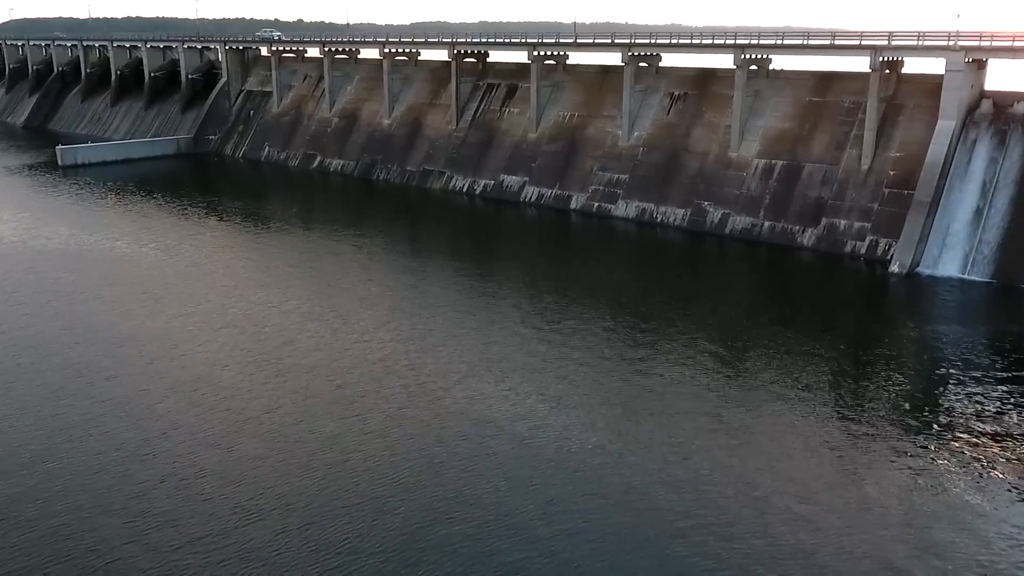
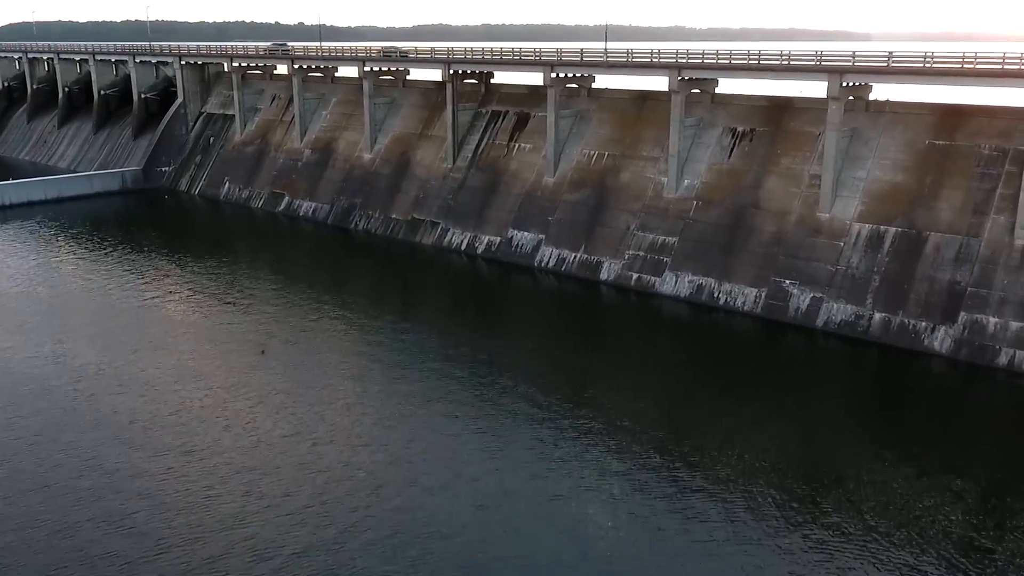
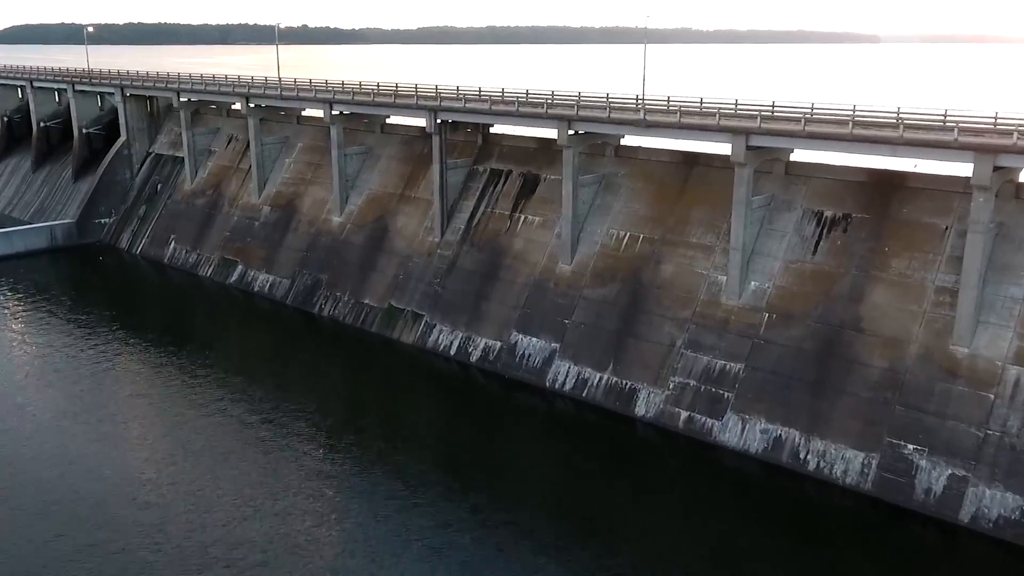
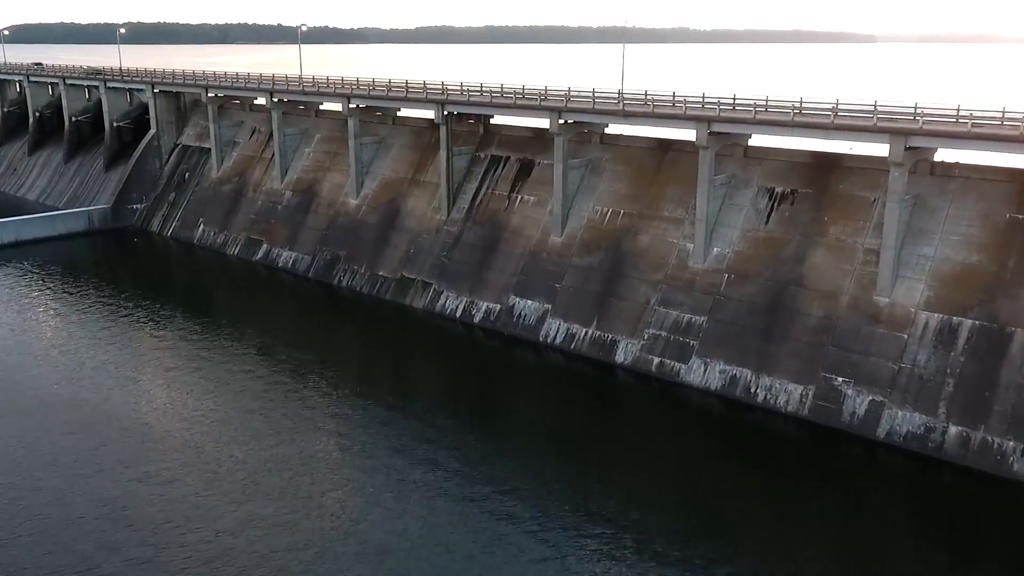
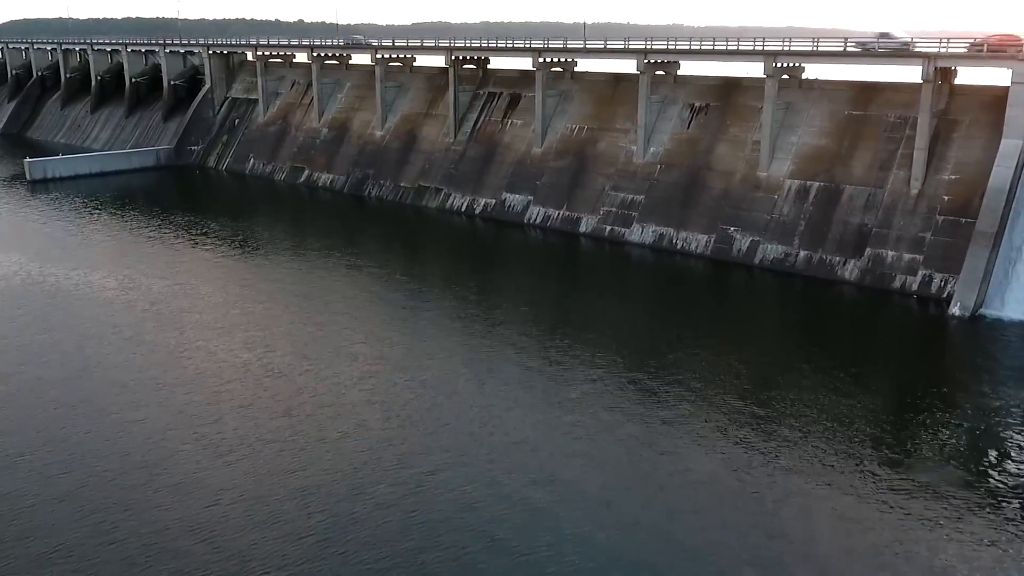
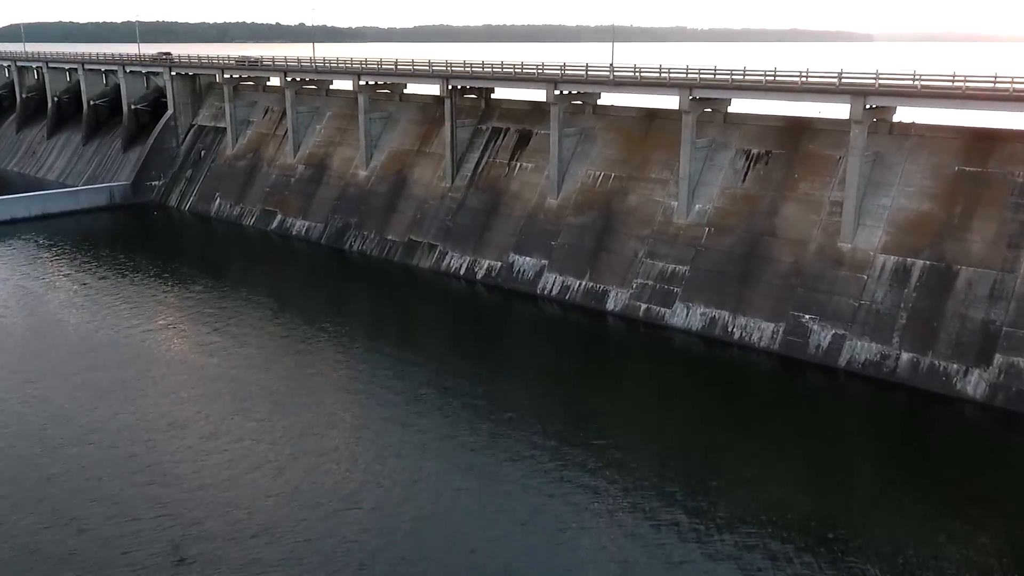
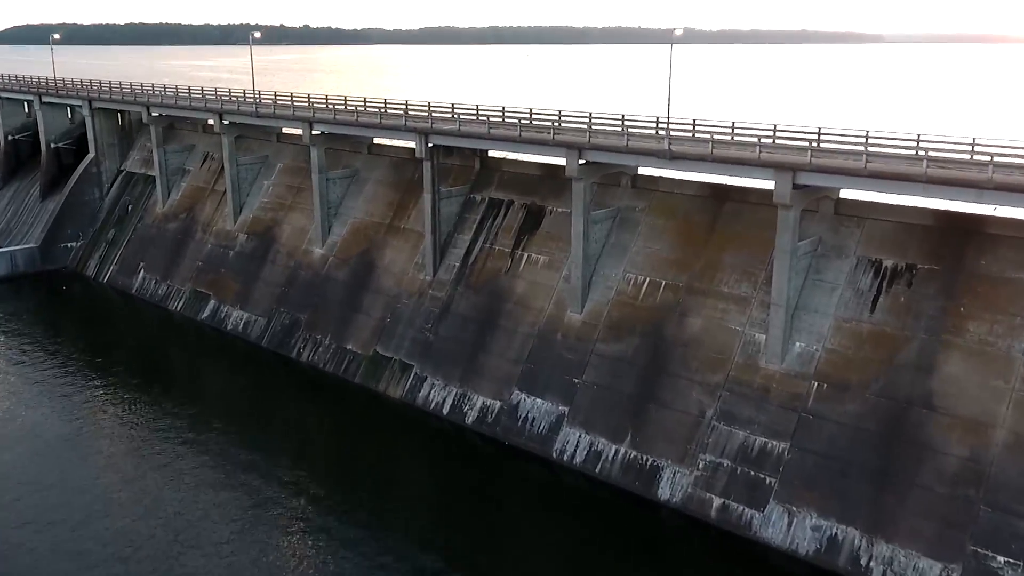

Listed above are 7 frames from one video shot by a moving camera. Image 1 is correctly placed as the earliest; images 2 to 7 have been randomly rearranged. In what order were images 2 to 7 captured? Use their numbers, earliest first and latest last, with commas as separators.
5, 2, 6, 4, 3, 7
